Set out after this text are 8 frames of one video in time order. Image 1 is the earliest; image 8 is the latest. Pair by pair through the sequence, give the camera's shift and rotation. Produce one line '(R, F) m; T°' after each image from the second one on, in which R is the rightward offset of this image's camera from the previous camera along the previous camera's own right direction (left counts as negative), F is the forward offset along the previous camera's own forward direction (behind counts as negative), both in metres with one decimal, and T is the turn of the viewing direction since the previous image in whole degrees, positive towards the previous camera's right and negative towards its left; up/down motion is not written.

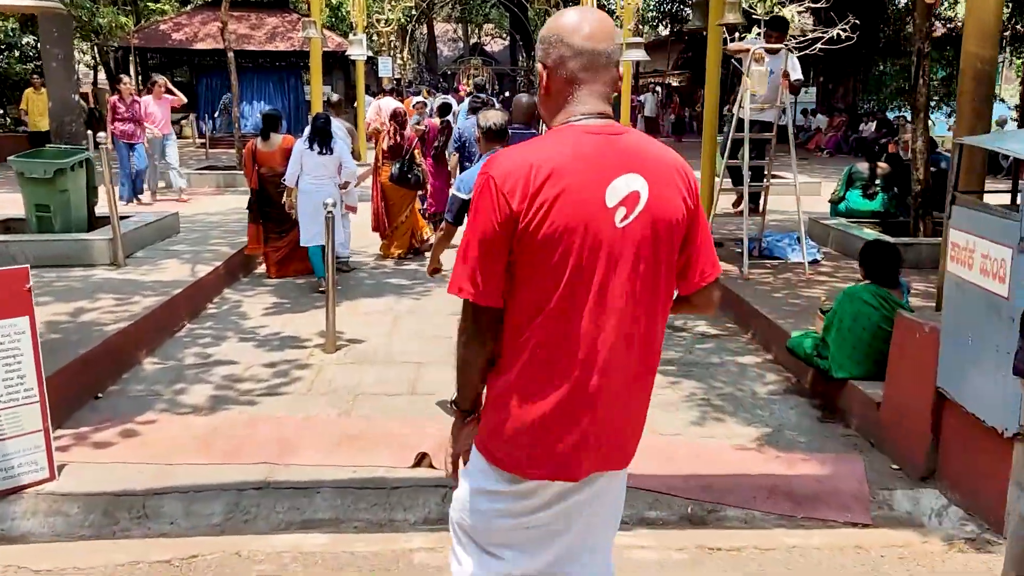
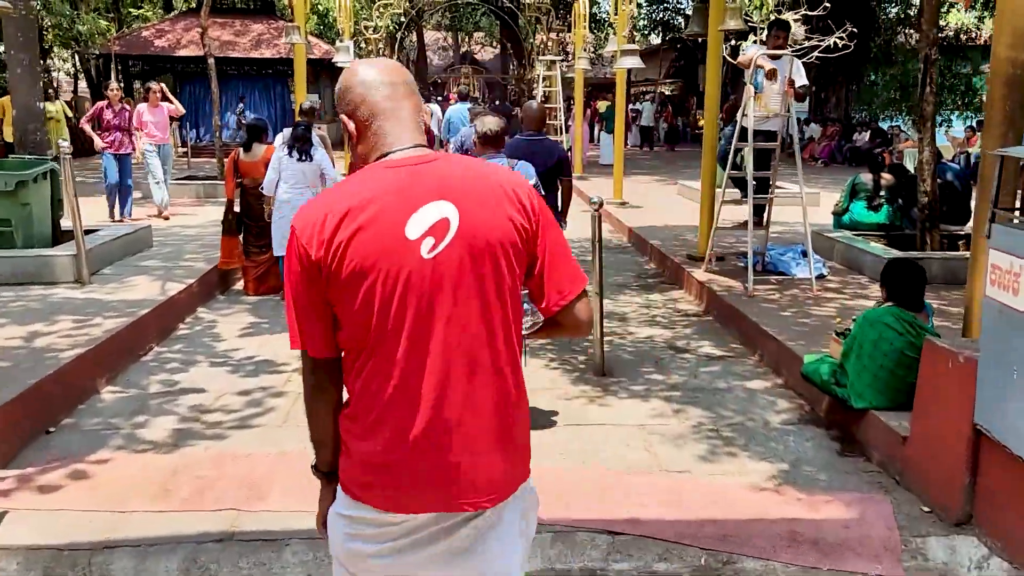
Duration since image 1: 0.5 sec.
(0.0, +0.4) m; +1°
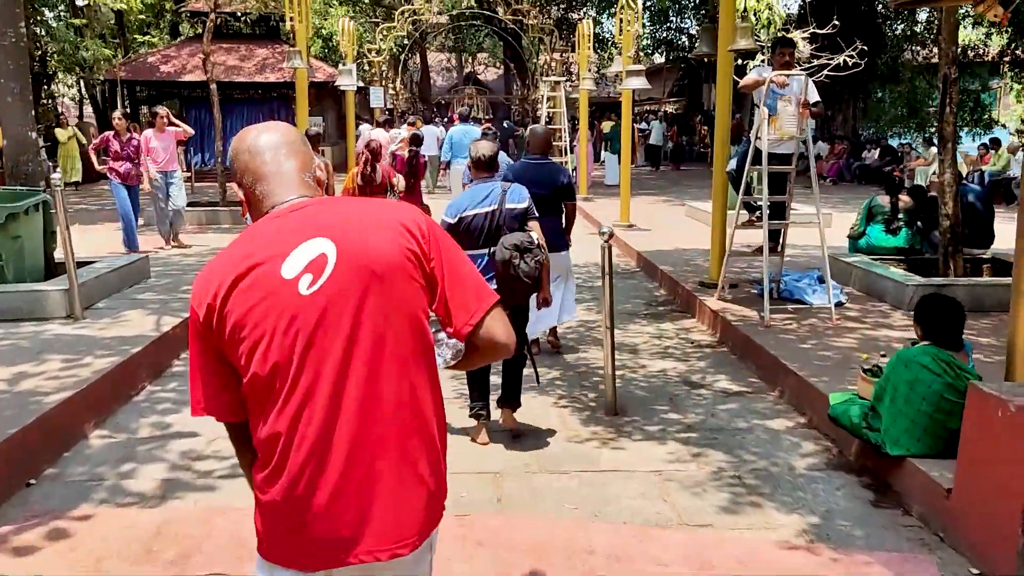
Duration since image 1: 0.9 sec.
(0.0, +0.3) m; 0°
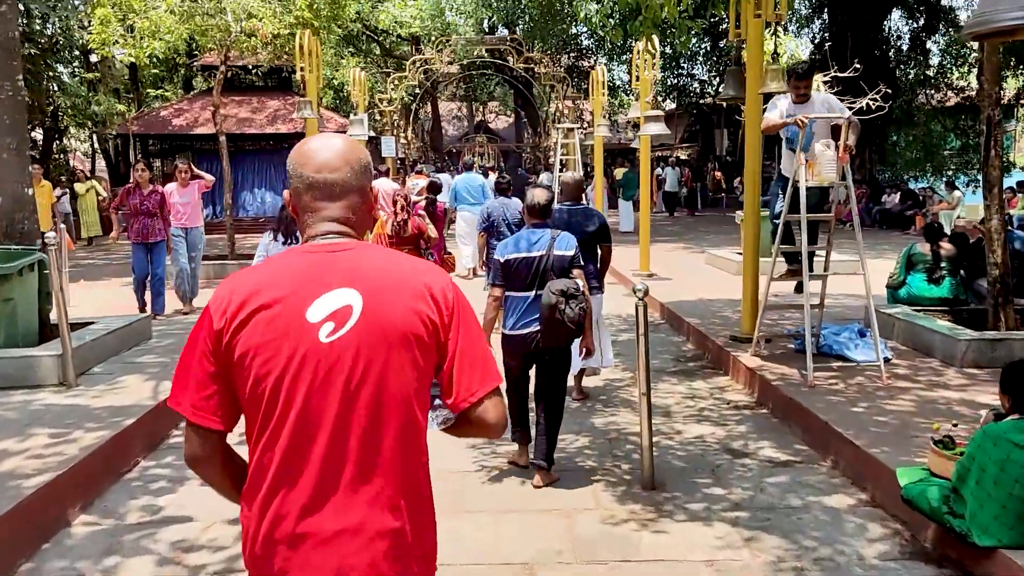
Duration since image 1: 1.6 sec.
(-0.1, +0.5) m; -1°
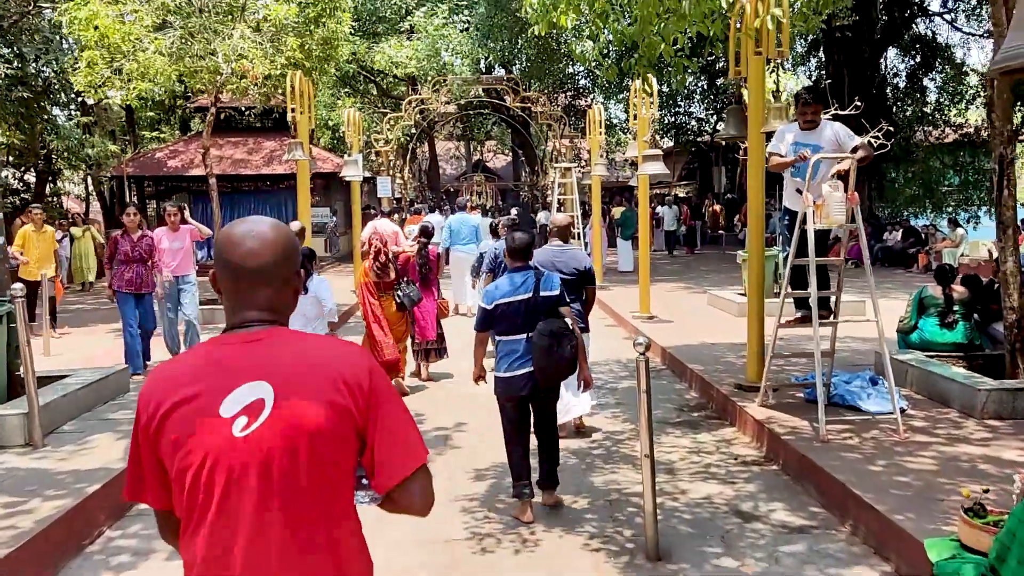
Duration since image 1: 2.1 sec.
(0.0, +0.4) m; 0°
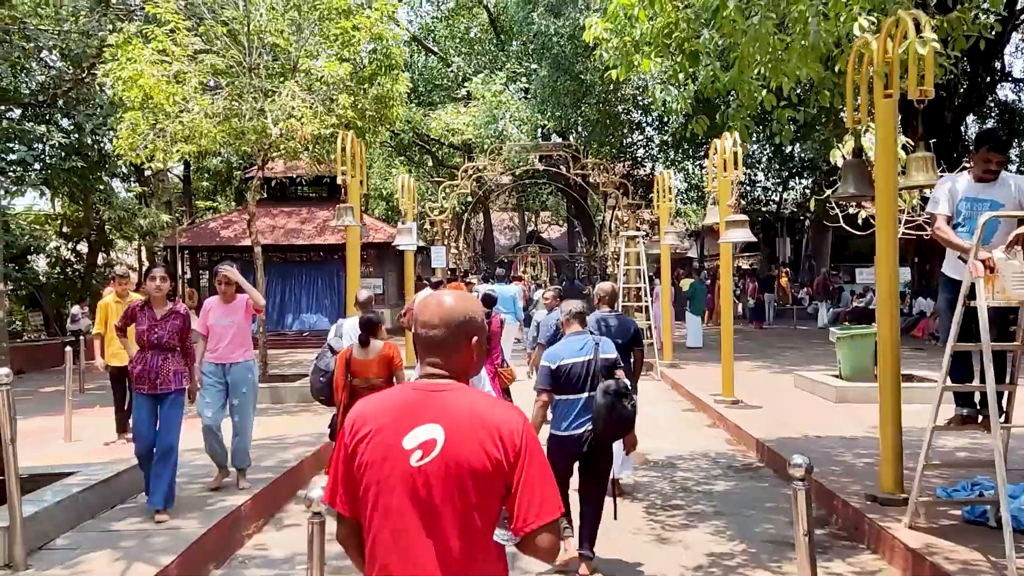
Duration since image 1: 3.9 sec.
(-0.2, +1.2) m; -3°
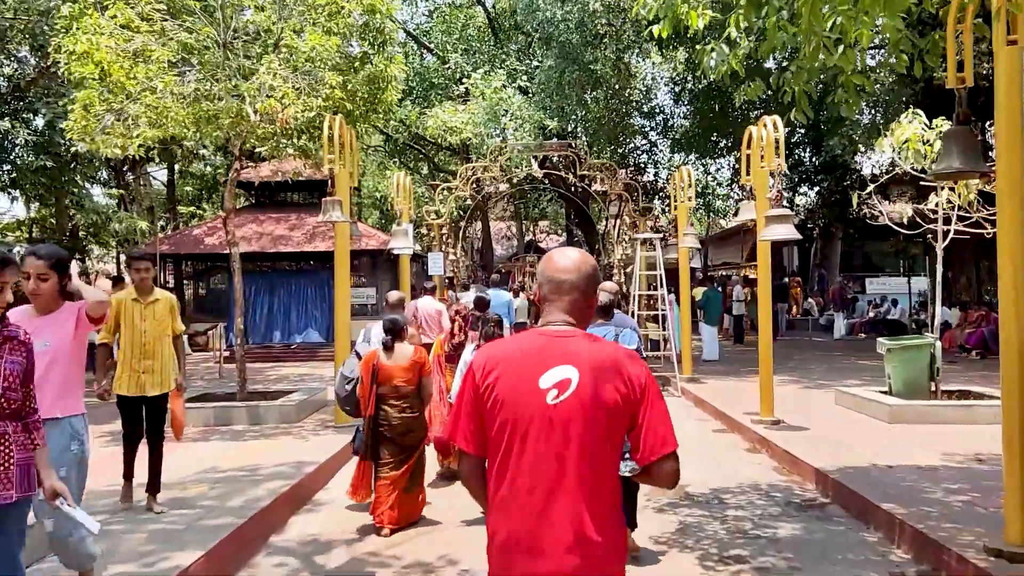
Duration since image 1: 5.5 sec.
(-0.2, +1.4) m; 0°
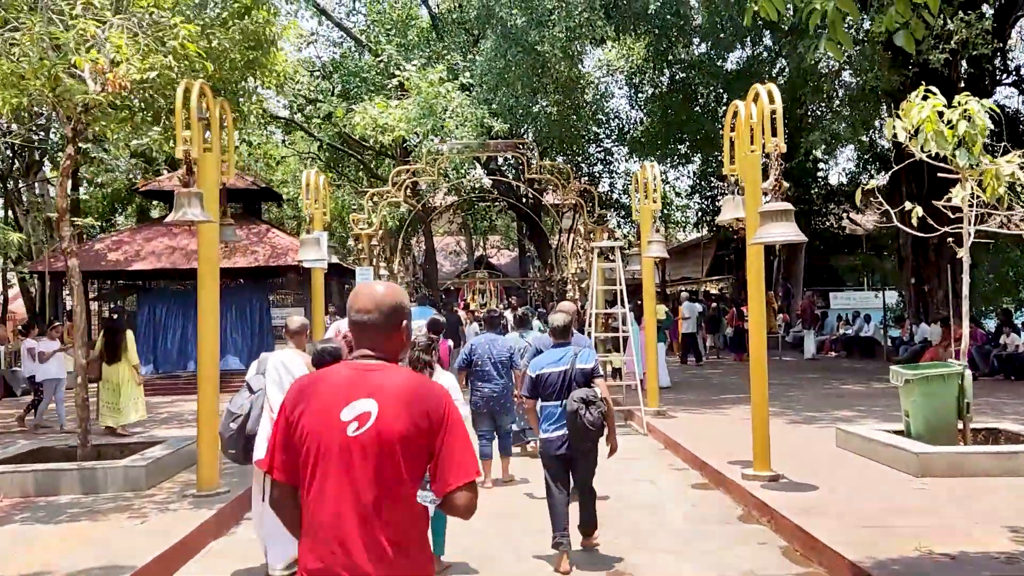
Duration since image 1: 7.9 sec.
(+0.3, +2.4) m; +3°
